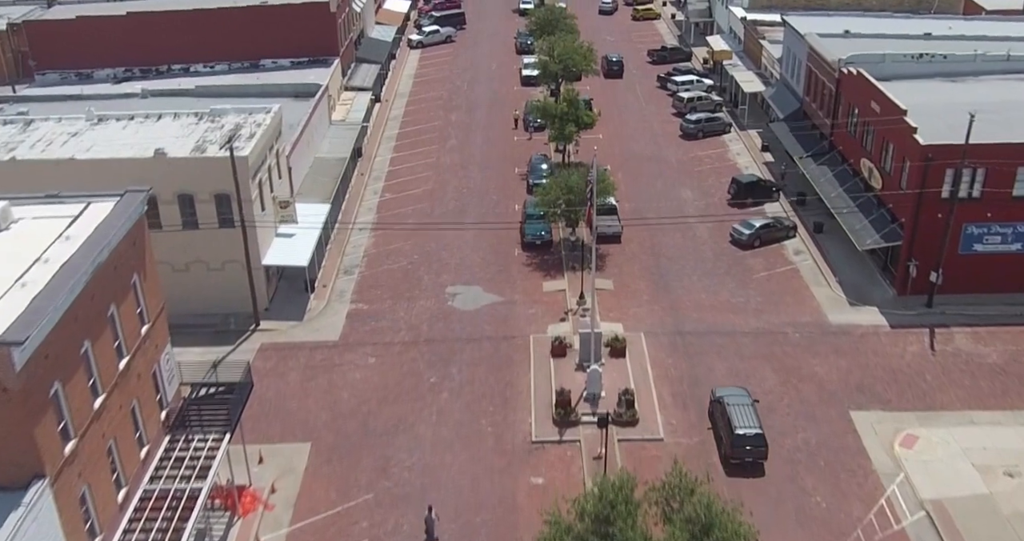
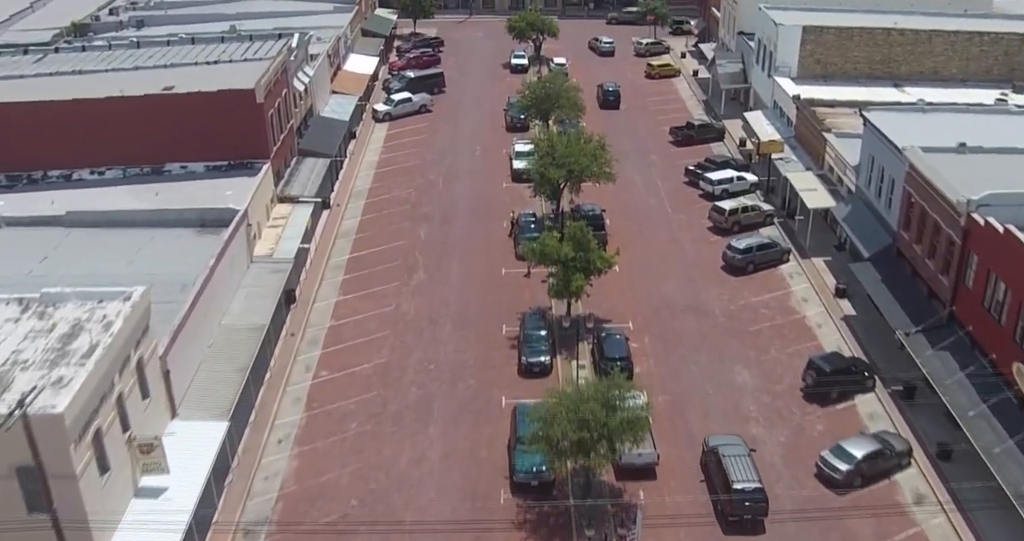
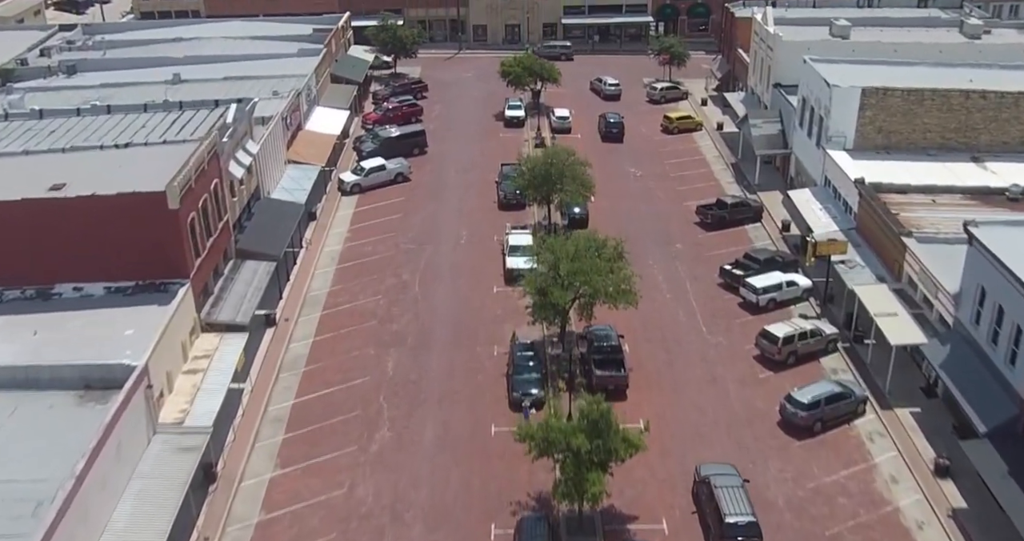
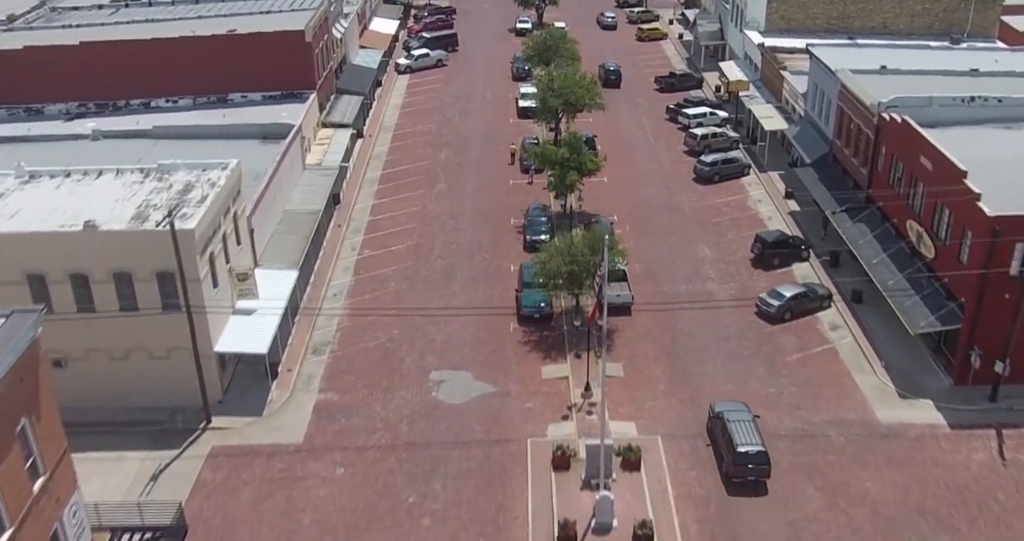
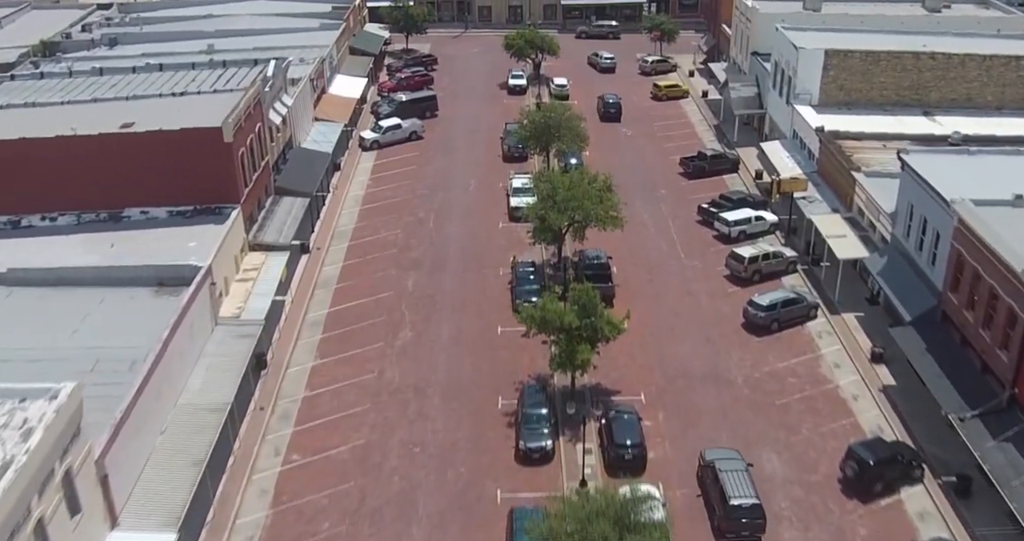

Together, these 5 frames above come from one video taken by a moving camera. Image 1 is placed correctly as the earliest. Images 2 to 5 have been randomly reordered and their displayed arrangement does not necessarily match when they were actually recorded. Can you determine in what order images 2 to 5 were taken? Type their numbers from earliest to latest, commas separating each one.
4, 2, 5, 3
